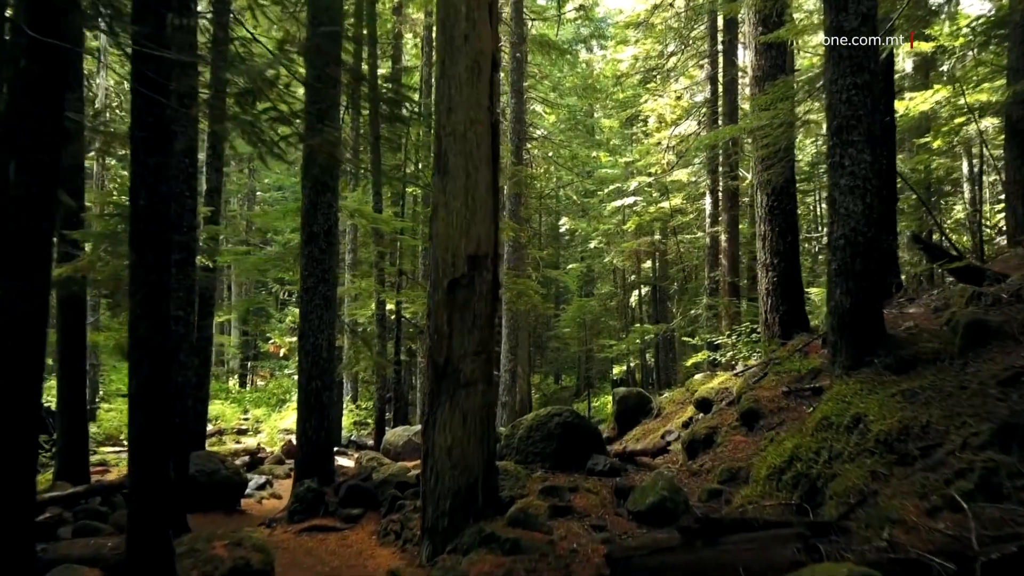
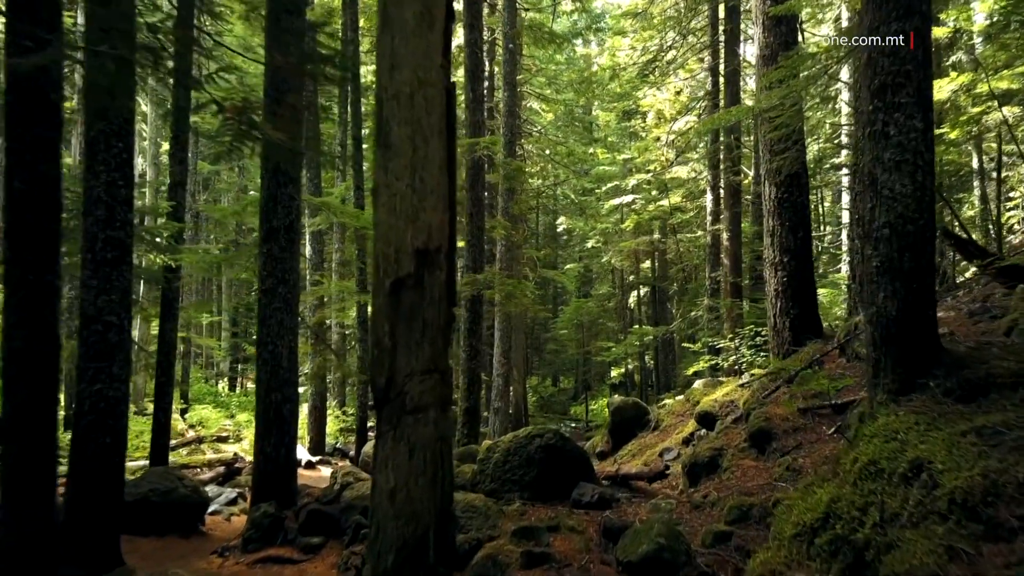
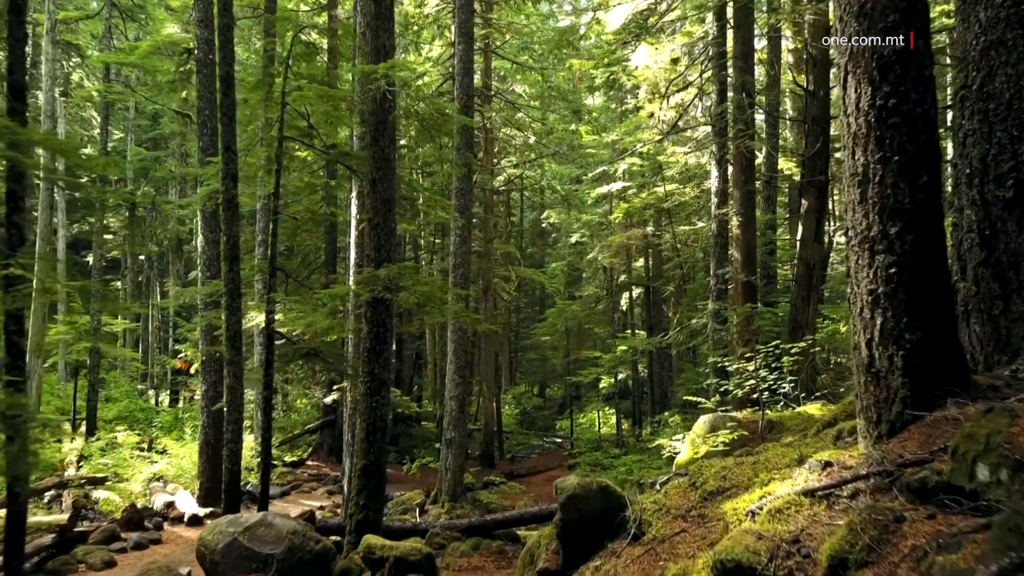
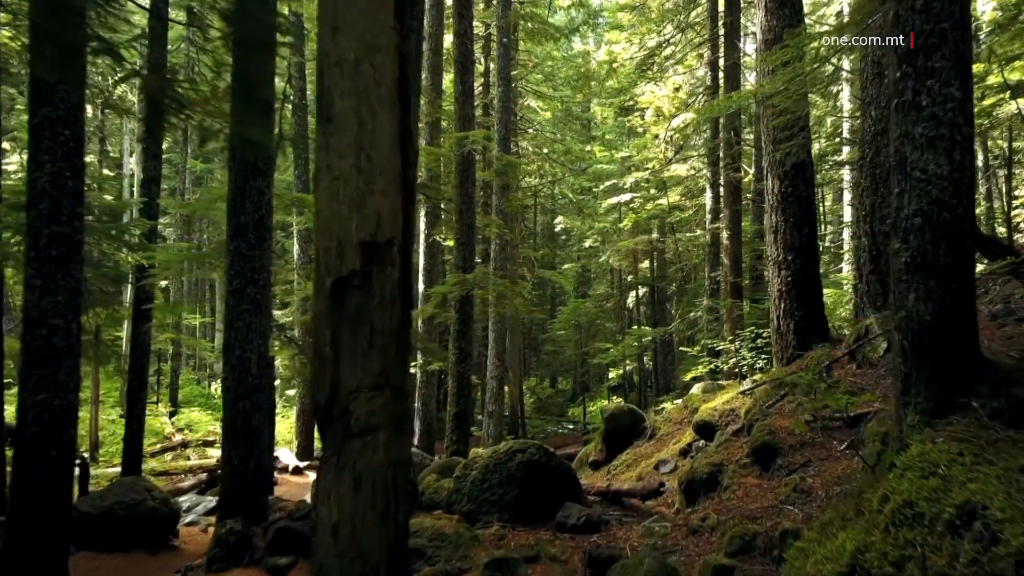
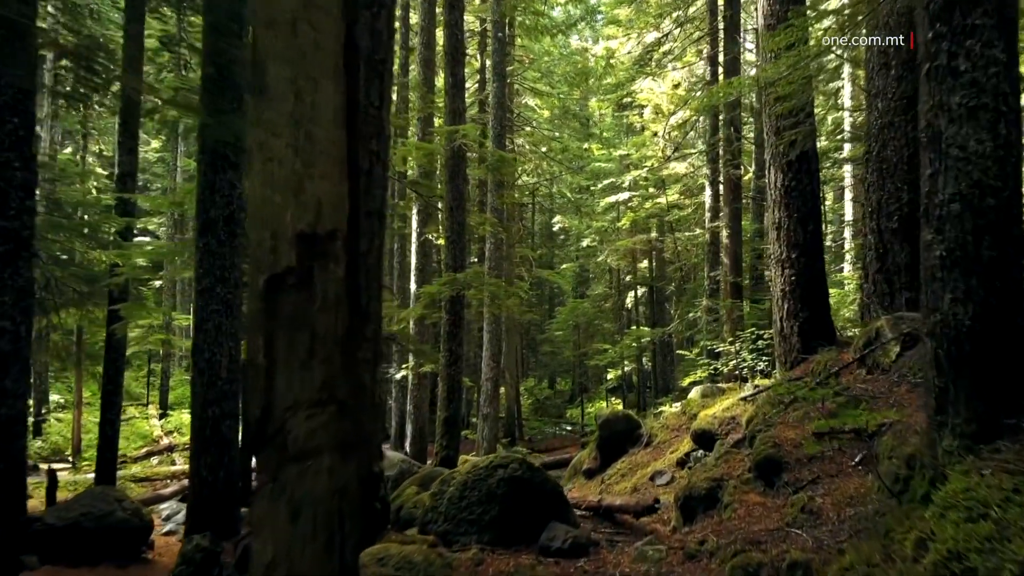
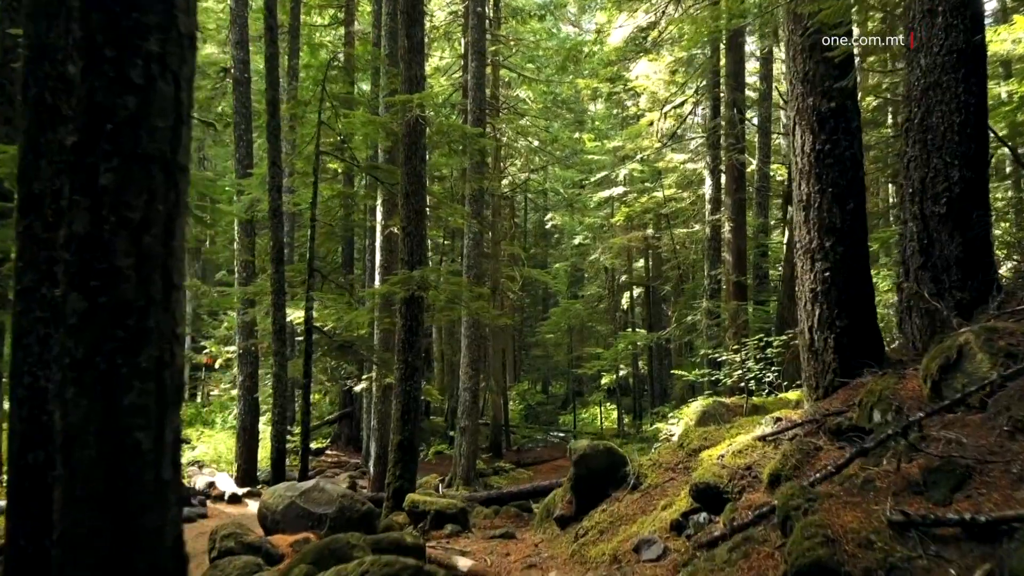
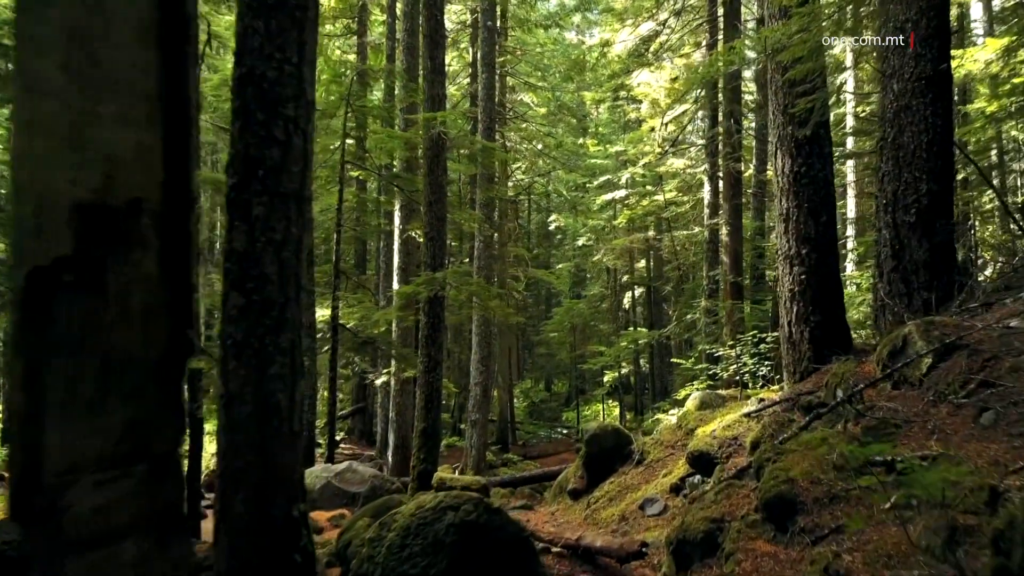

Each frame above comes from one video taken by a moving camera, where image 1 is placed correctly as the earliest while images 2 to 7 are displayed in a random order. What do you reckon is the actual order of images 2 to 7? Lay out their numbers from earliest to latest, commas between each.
2, 4, 5, 7, 6, 3
